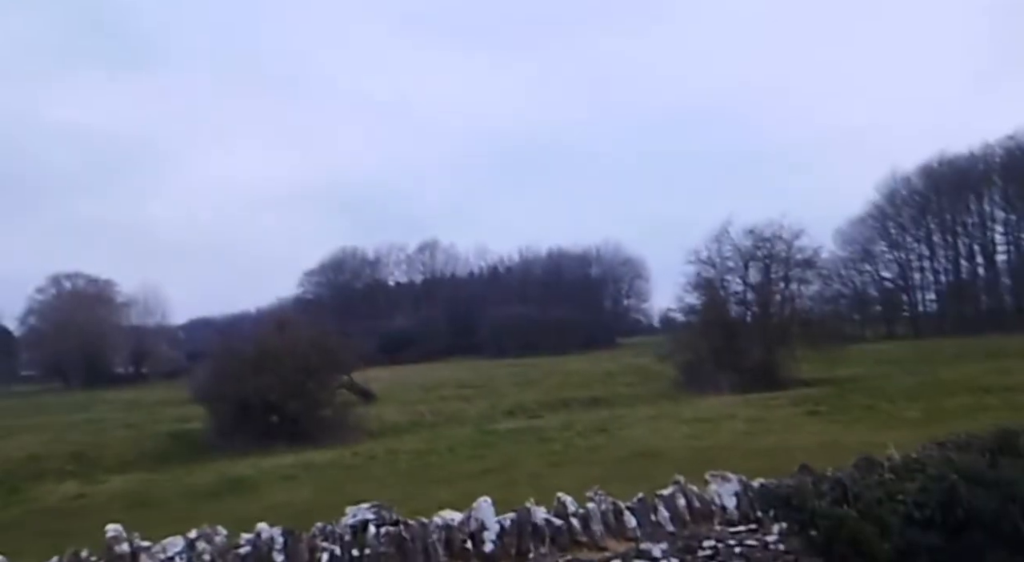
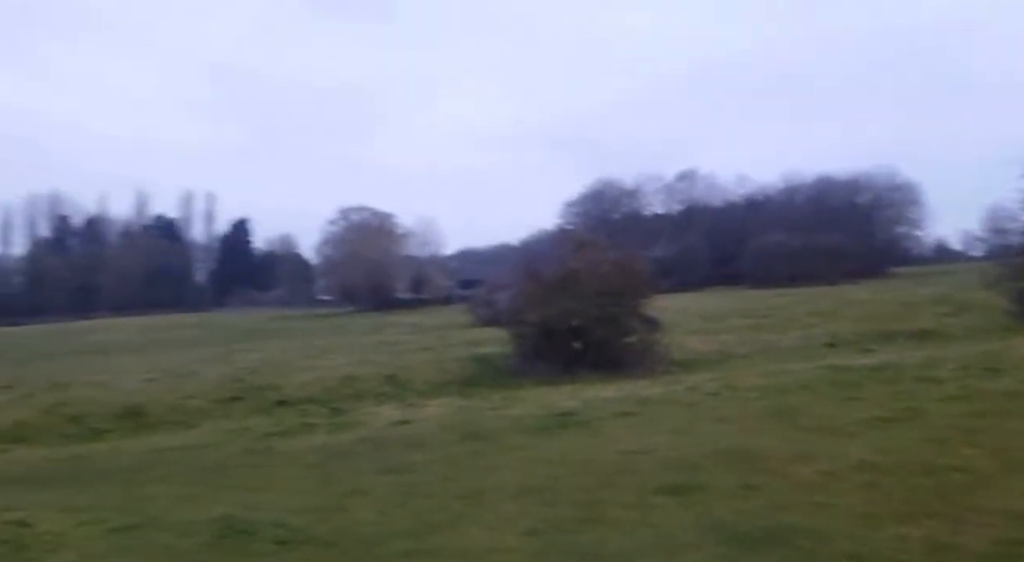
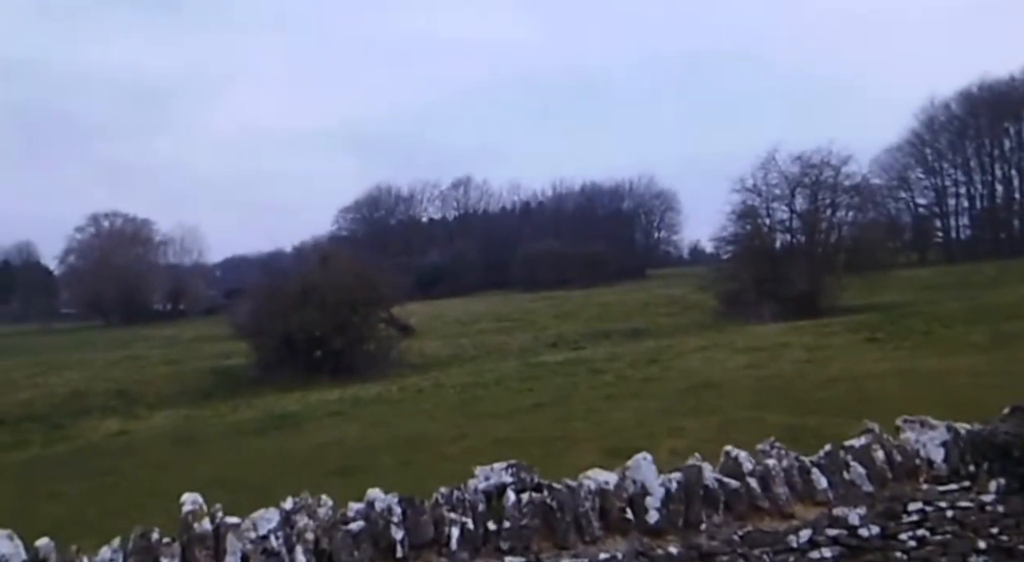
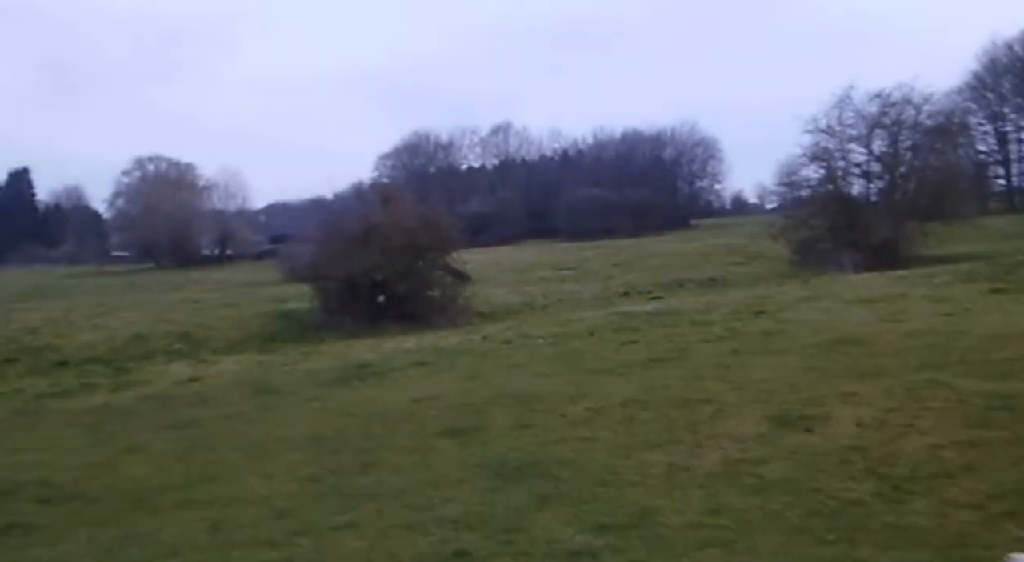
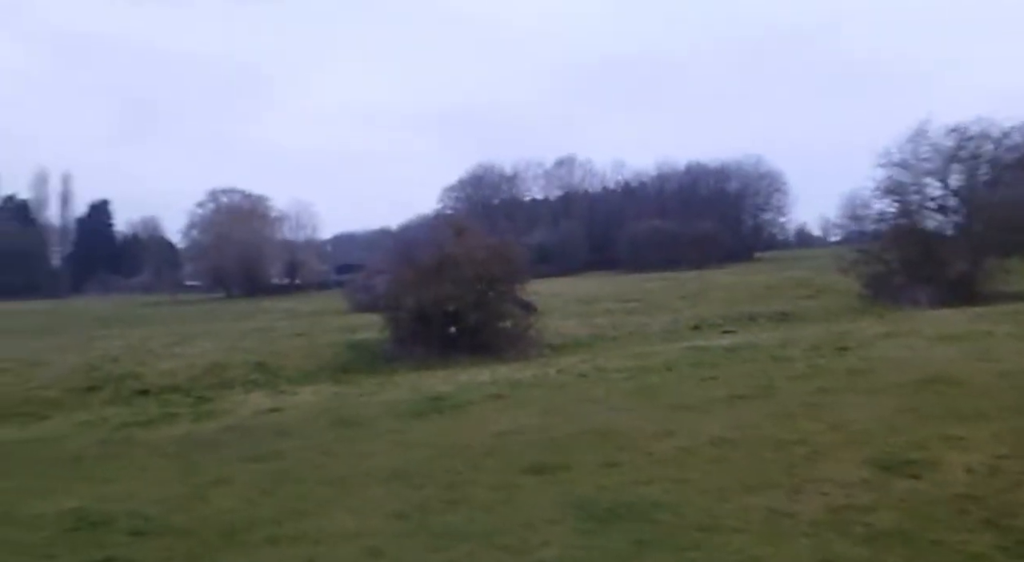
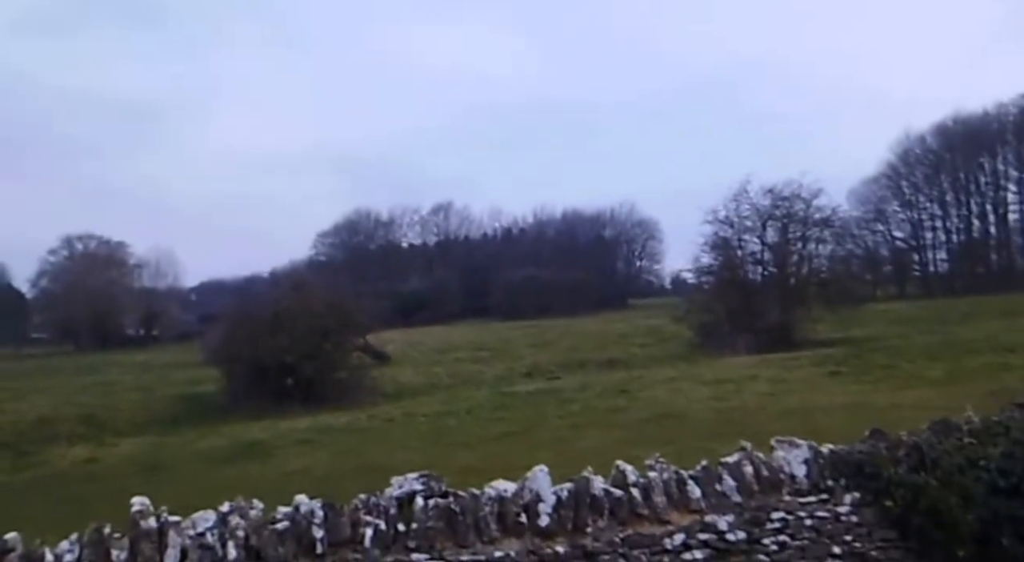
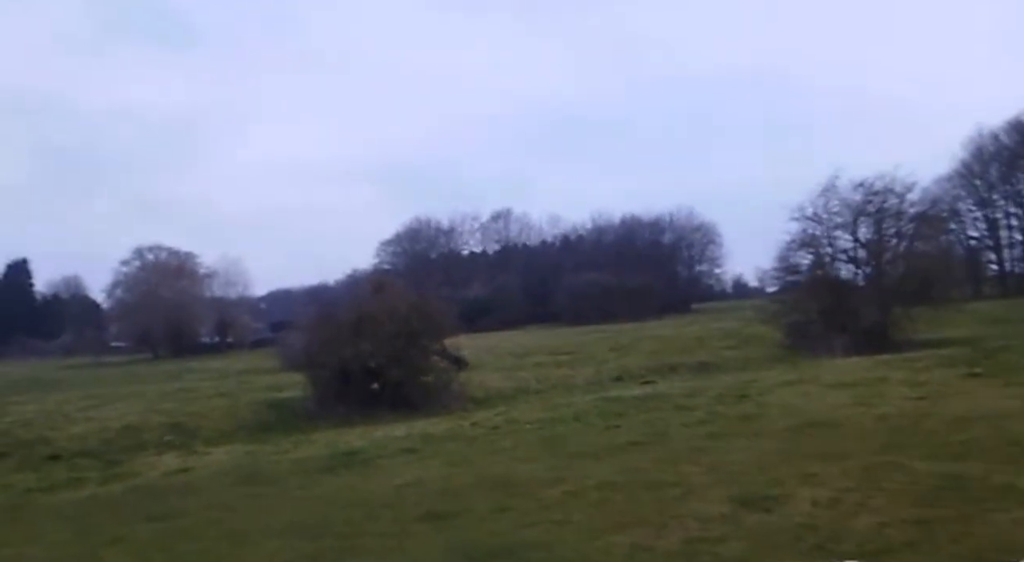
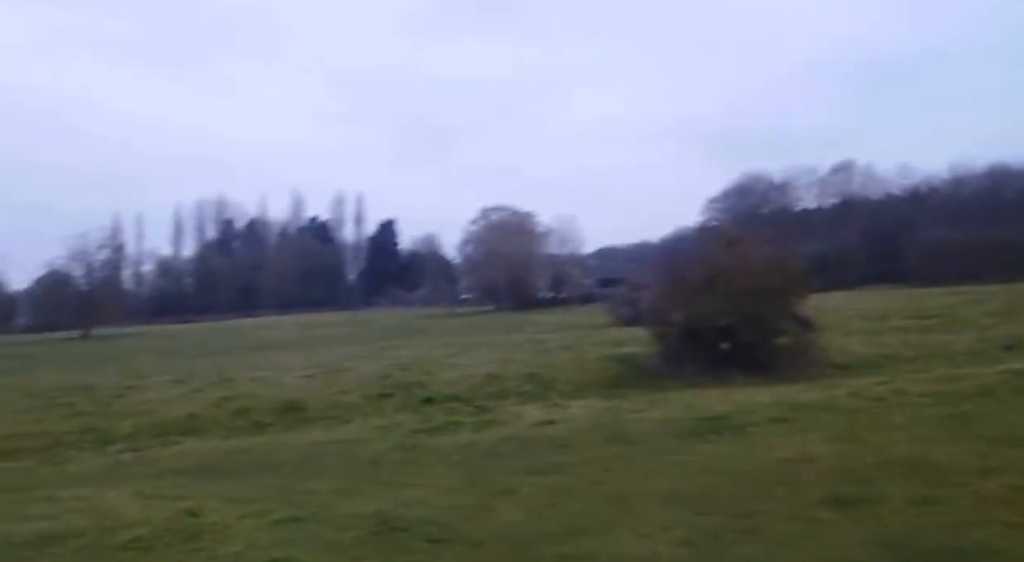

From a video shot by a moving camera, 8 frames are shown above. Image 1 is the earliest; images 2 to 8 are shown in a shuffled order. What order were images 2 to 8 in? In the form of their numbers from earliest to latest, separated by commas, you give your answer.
6, 3, 7, 4, 5, 2, 8
